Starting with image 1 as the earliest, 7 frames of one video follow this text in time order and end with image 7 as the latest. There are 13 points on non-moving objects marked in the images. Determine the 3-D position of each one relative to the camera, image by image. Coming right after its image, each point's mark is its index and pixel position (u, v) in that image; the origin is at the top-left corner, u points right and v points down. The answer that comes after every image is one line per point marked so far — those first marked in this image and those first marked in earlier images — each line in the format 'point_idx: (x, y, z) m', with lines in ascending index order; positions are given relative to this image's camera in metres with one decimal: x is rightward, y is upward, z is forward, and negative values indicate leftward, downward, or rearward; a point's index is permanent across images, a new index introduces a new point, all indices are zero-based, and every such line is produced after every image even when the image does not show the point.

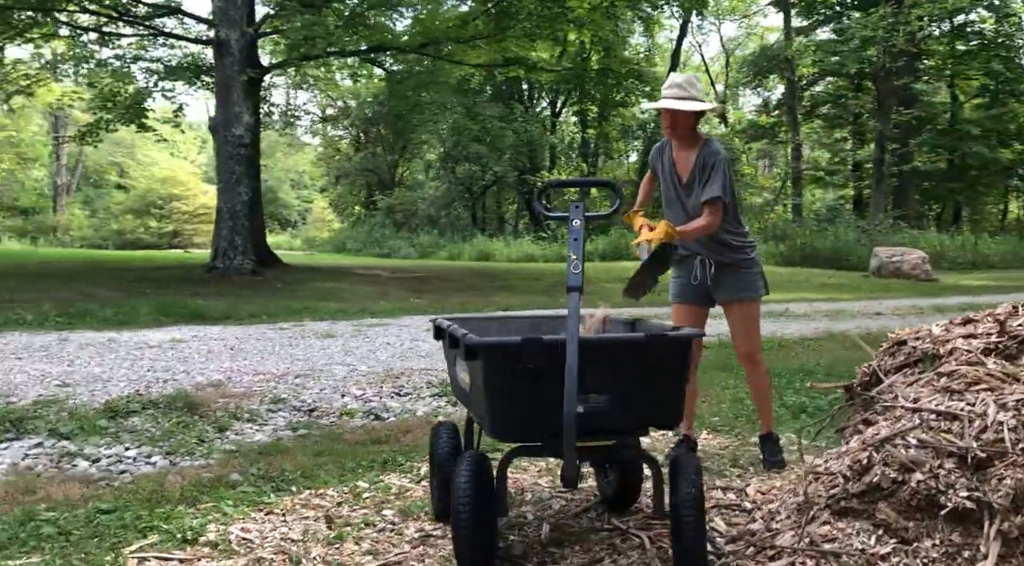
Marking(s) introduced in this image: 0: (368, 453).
0: (-0.9, -1.1, +8.0) m
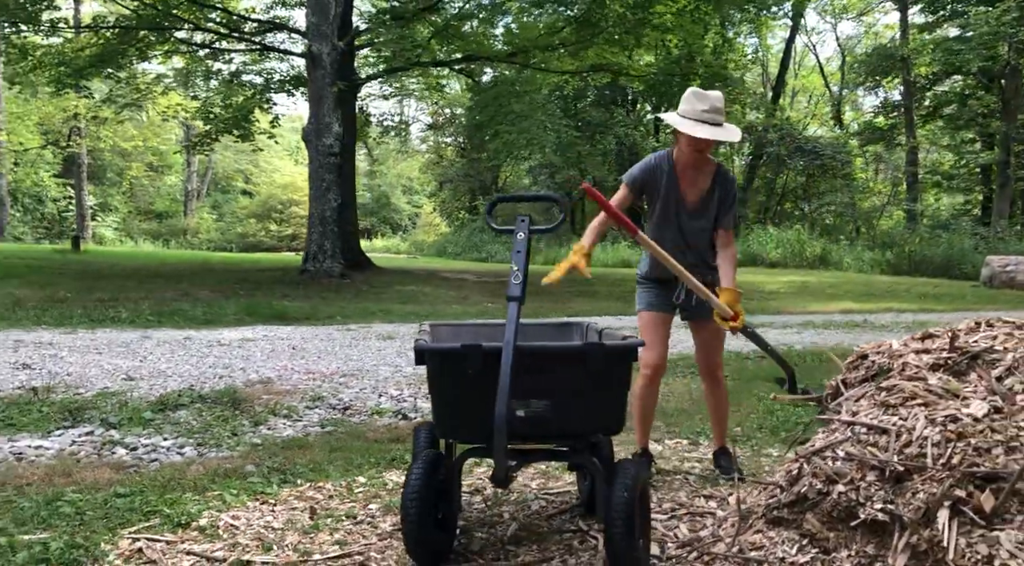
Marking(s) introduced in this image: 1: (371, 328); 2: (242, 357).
0: (-0.9, -1.2, +8.5) m
1: (-1.4, -0.5, +12.1) m
2: (-2.4, -0.7, +10.8) m
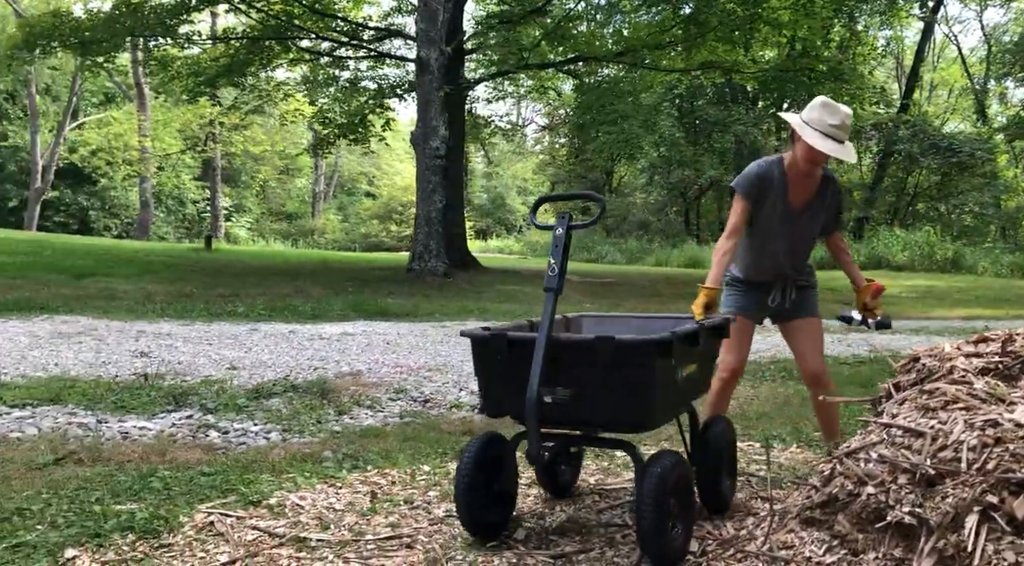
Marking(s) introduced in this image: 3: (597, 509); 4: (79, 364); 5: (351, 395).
0: (-0.4, -1.2, +8.9) m
1: (-0.5, -0.4, +12.6) m
2: (-1.6, -0.6, +11.3) m
3: (+0.5, -1.4, +7.5) m
4: (-3.7, -0.7, +10.3) m
5: (-1.3, -0.9, +9.9) m
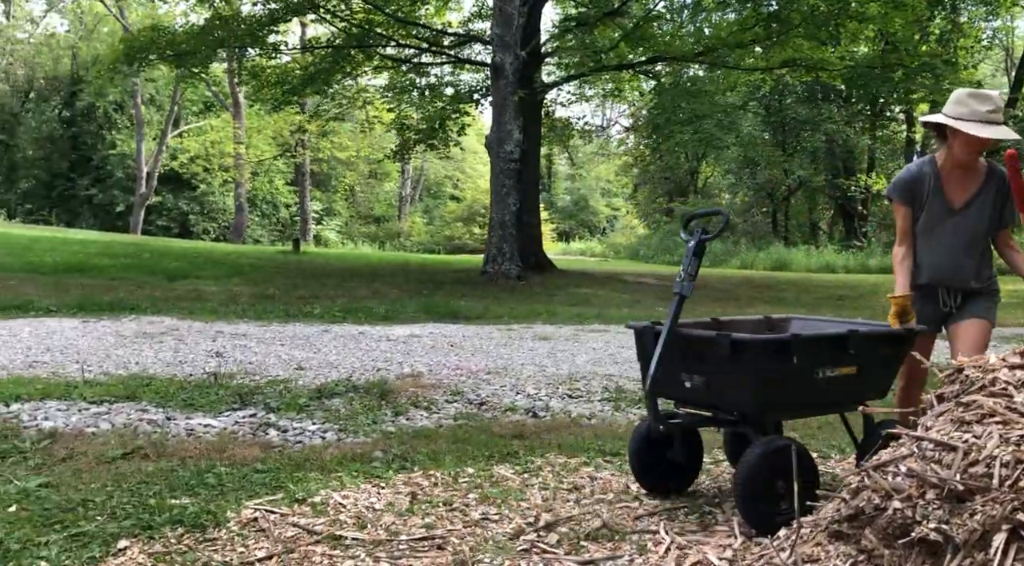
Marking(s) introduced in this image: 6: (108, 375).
0: (-0.1, -1.2, +9.0) m
1: (+0.2, -0.5, +12.7) m
2: (-1.1, -0.7, +11.6) m
3: (+0.7, -1.4, +7.5) m
4: (-3.2, -0.7, +10.7) m
5: (-0.9, -1.0, +10.1) m
6: (-3.6, -0.8, +10.6) m
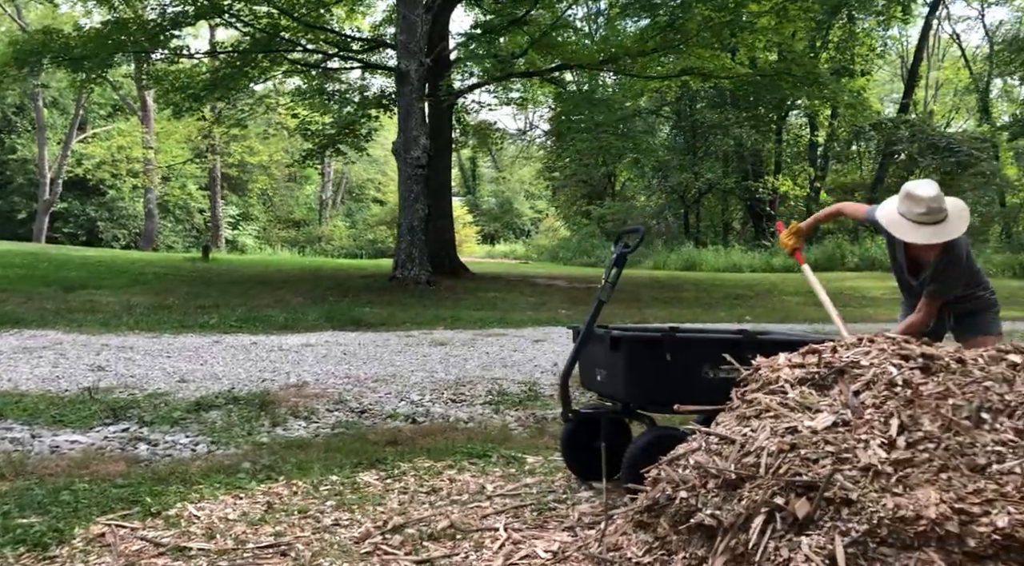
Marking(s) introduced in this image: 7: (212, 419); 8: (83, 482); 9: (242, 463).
0: (-1.0, -1.3, +9.0) m
1: (-0.9, -0.5, +12.7) m
2: (-2.1, -0.7, +11.6) m
3: (-0.2, -1.5, +7.5) m
4: (-4.2, -0.8, +10.6) m
5: (-1.9, -1.0, +10.1) m
6: (-4.6, -0.9, +10.5) m
7: (-2.4, -1.1, +9.8) m
8: (-3.0, -1.4, +8.5) m
9: (-2.0, -1.3, +8.7) m
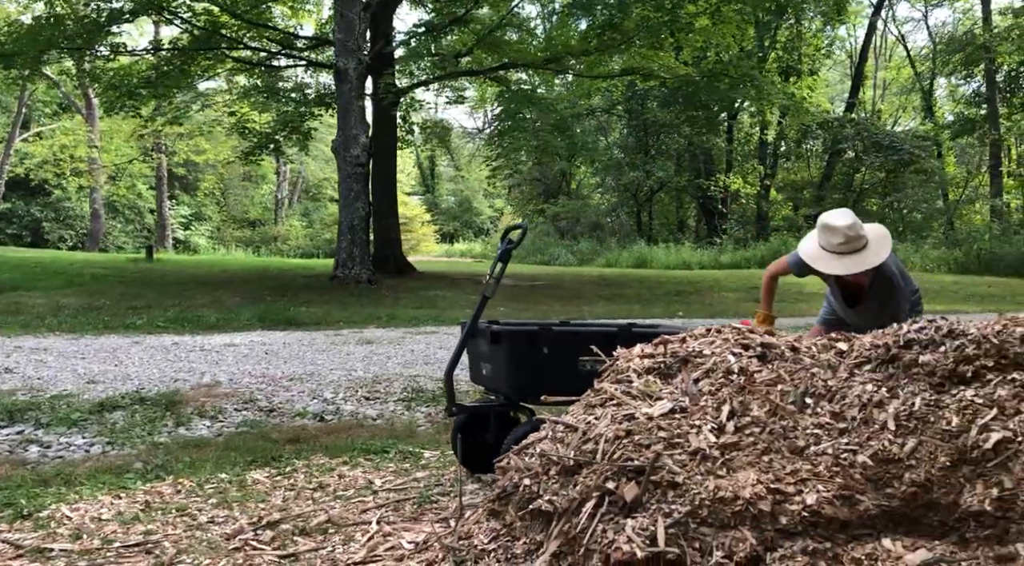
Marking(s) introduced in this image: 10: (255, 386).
0: (-1.8, -1.2, +8.8) m
1: (-1.6, -0.5, +12.5) m
2: (-2.8, -0.7, +11.4) m
3: (-0.9, -1.4, +7.4) m
4: (-4.9, -0.8, +10.5) m
5: (-2.6, -1.0, +9.9) m
6: (-5.3, -0.9, +10.3) m
7: (-3.2, -1.1, +9.6) m
8: (-3.8, -1.4, +8.4) m
9: (-2.7, -1.3, +8.6) m
10: (-2.2, -0.9, +10.4) m
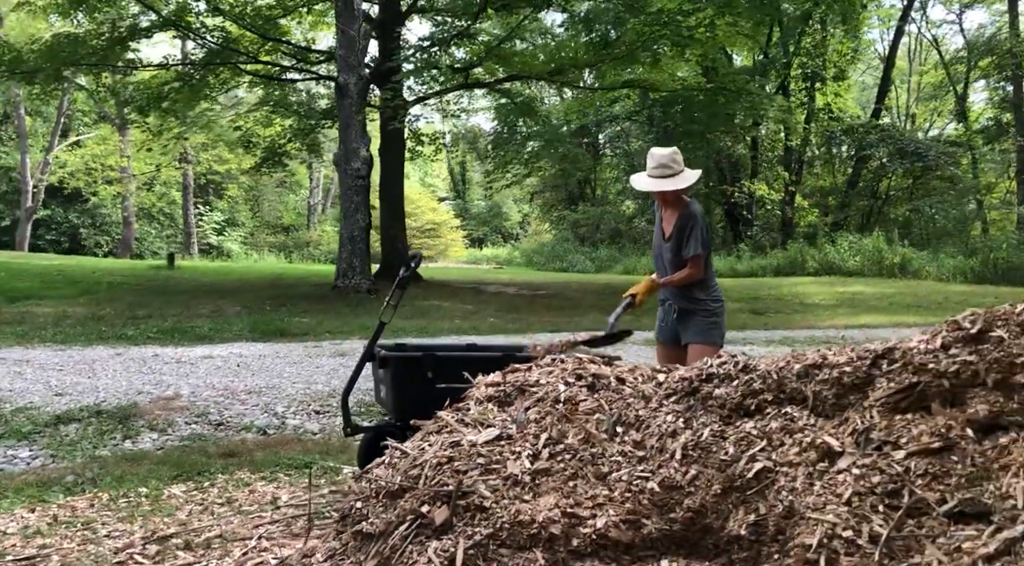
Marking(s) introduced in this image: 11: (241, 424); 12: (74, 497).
0: (-2.4, -1.4, +9.1) m
1: (-1.8, -0.6, +12.8) m
2: (-3.2, -0.9, +11.7) m
3: (-1.6, -1.6, +7.6) m
4: (-5.4, -1.0, +11.0) m
5: (-3.1, -1.2, +10.3) m
6: (-5.8, -1.1, +10.9) m
7: (-3.7, -1.2, +10.0) m
8: (-4.4, -1.5, +8.8) m
9: (-3.3, -1.4, +8.9) m
10: (-2.7, -1.1, +10.7) m
11: (-2.3, -1.2, +10.1) m
12: (-3.0, -1.5, +8.4) m
